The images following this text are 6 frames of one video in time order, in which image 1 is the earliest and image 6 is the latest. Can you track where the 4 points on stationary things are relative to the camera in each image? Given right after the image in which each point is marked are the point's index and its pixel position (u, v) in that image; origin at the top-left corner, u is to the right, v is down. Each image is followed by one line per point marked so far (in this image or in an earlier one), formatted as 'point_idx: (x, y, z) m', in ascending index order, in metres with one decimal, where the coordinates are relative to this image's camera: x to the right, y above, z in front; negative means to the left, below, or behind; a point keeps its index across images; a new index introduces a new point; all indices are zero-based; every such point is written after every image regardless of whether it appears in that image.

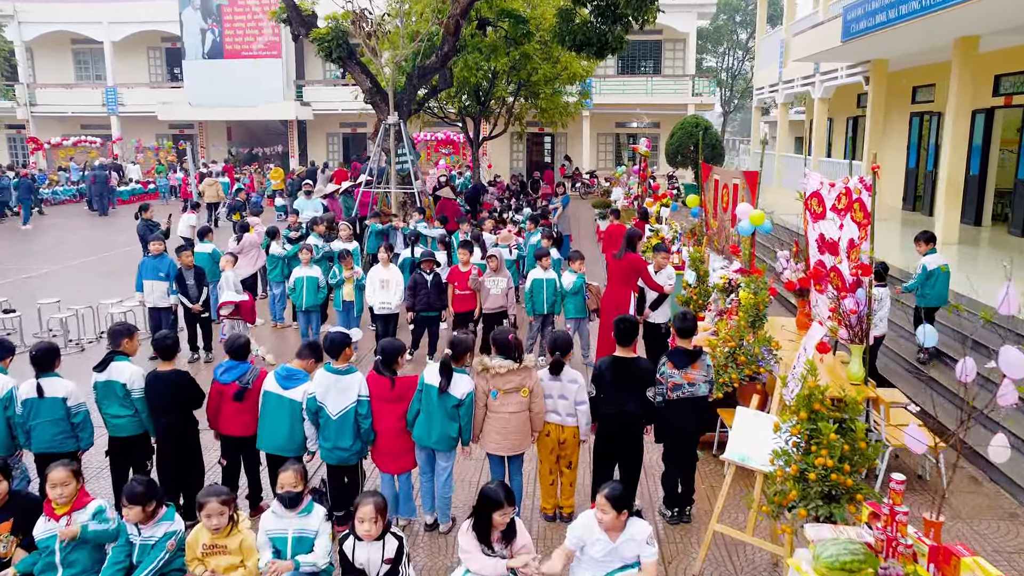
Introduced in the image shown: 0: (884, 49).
0: (+6.1, +3.9, +14.0) m
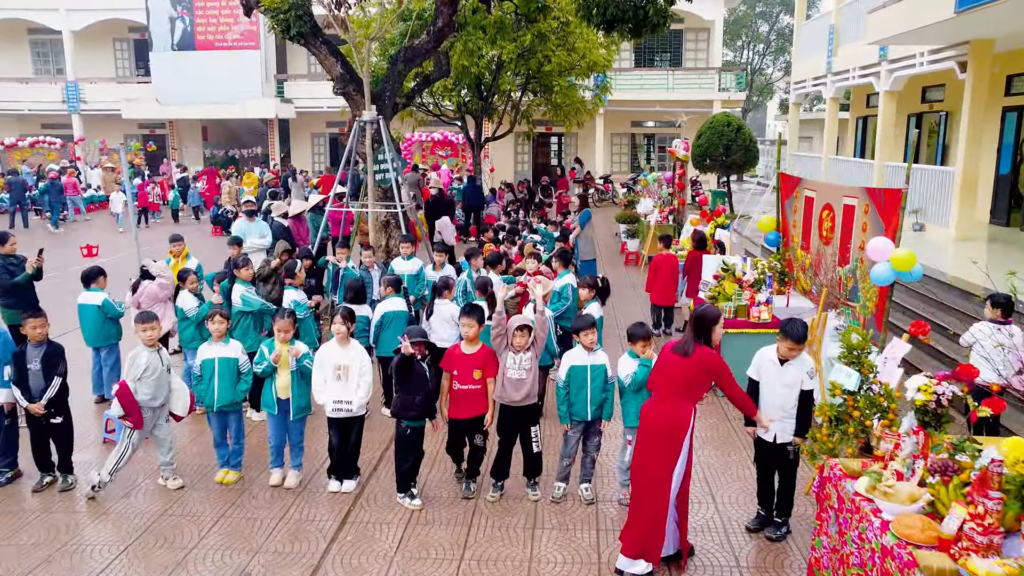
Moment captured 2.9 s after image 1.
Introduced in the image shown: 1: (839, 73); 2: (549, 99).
0: (+6.2, +3.4, +11.1) m
1: (+6.9, +4.6, +18.2) m
2: (+0.8, +3.8, +17.4) m
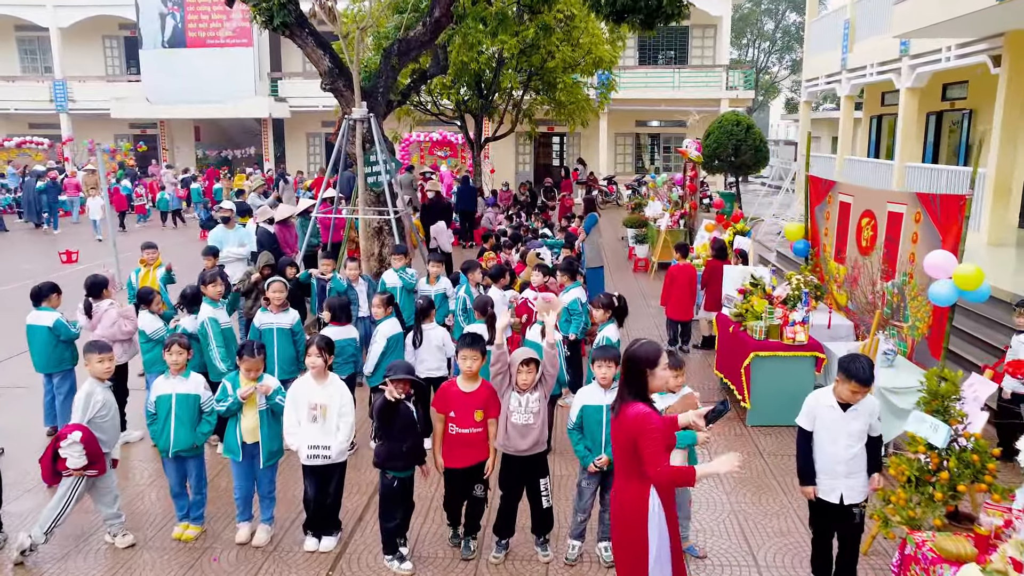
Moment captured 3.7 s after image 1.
0: (+6.3, +3.3, +10.3) m
1: (+7.0, +4.4, +17.4) m
2: (+0.8, +3.7, +16.6) m
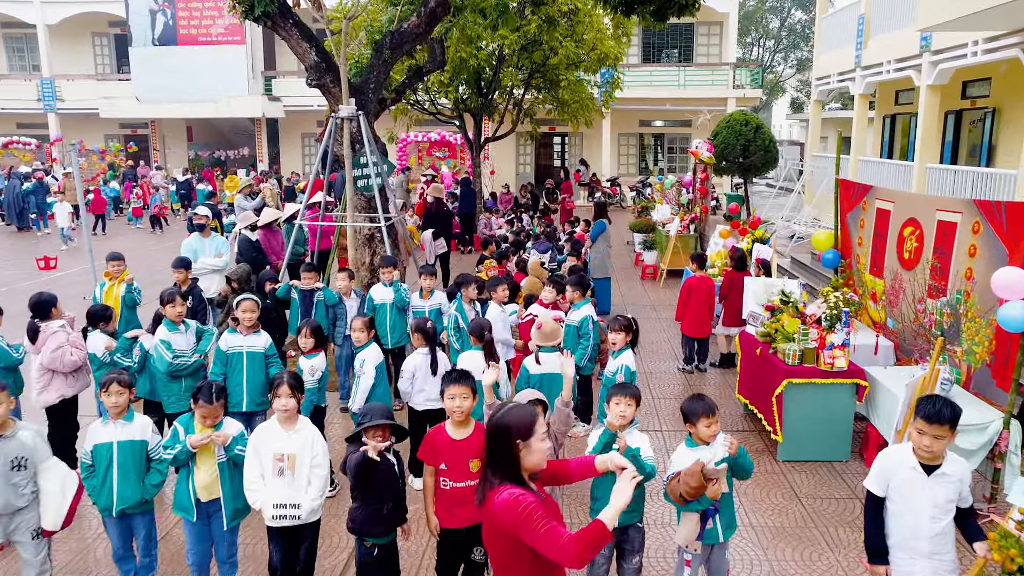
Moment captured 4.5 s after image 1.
0: (+6.3, +3.1, +9.6) m
1: (+7.0, +4.3, +16.7) m
2: (+0.8, +3.6, +15.9) m
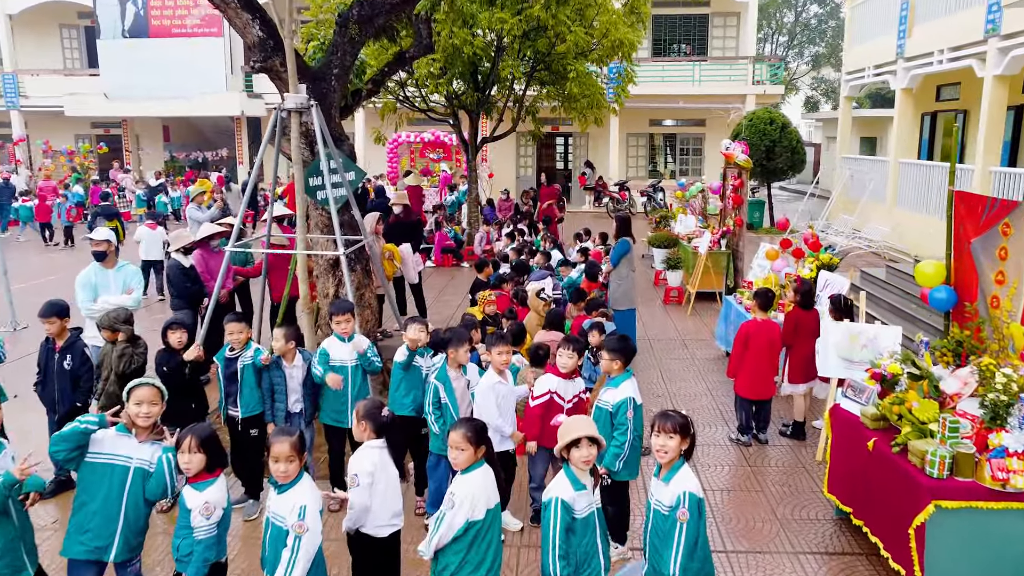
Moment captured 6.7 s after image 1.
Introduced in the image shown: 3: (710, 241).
0: (+6.3, +2.8, +7.7) m
1: (+7.0, +4.0, +14.8) m
2: (+0.8, +3.2, +14.0) m
3: (+2.4, +0.6, +10.4) m
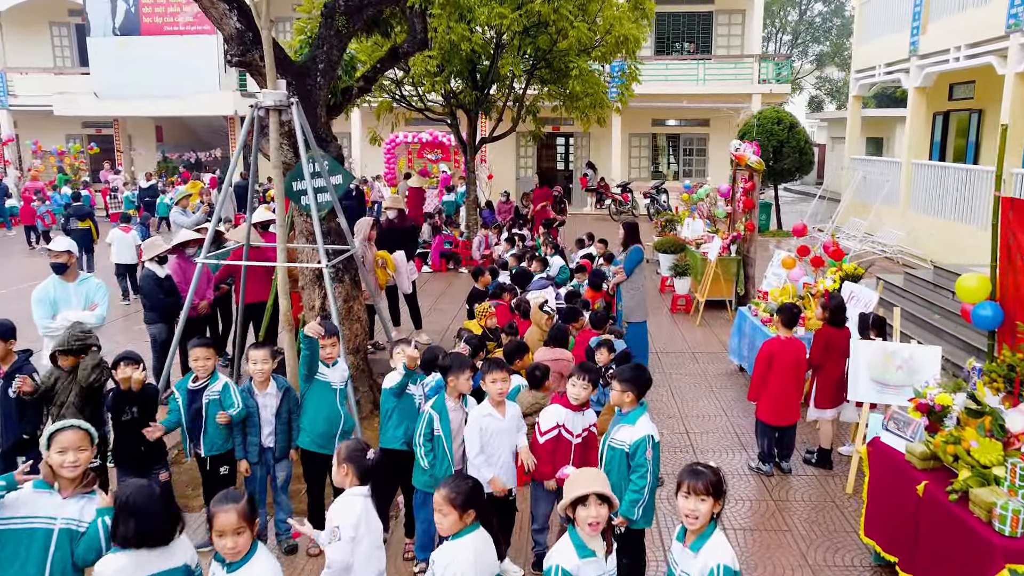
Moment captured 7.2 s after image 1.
0: (+6.3, +2.7, +7.2) m
1: (+7.0, +3.9, +14.3) m
2: (+0.8, +3.1, +13.4) m
3: (+2.4, +0.5, +9.9) m
